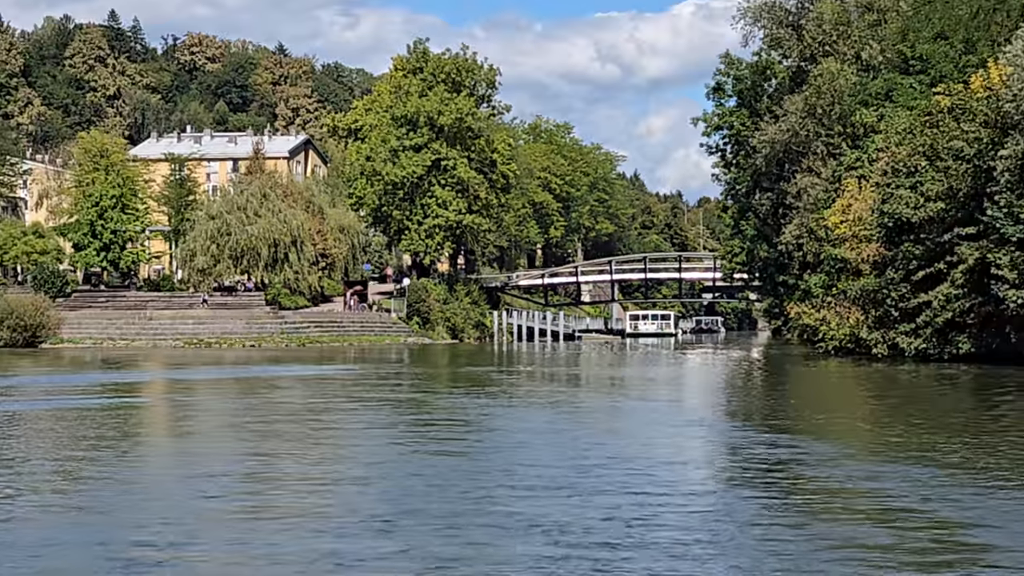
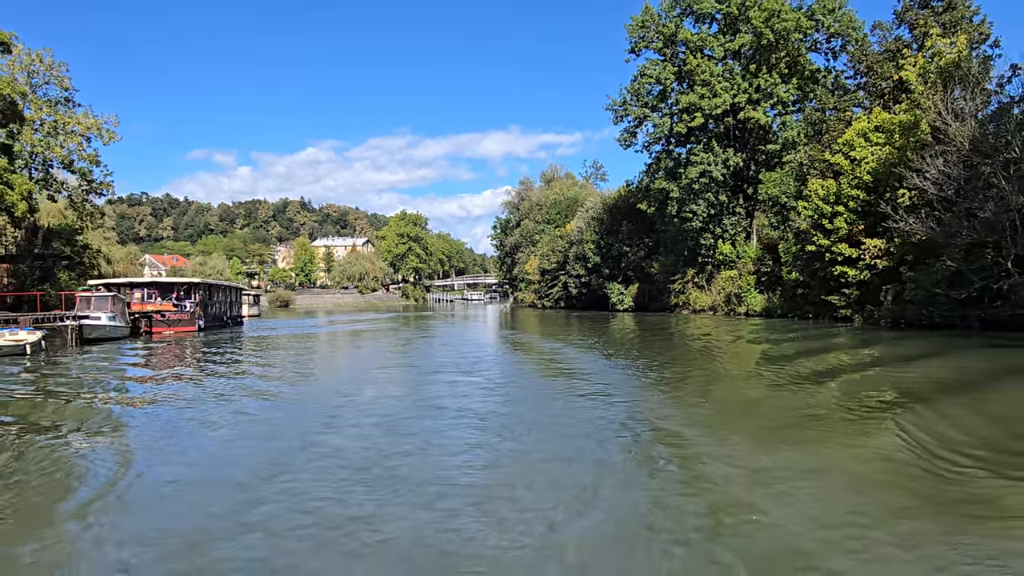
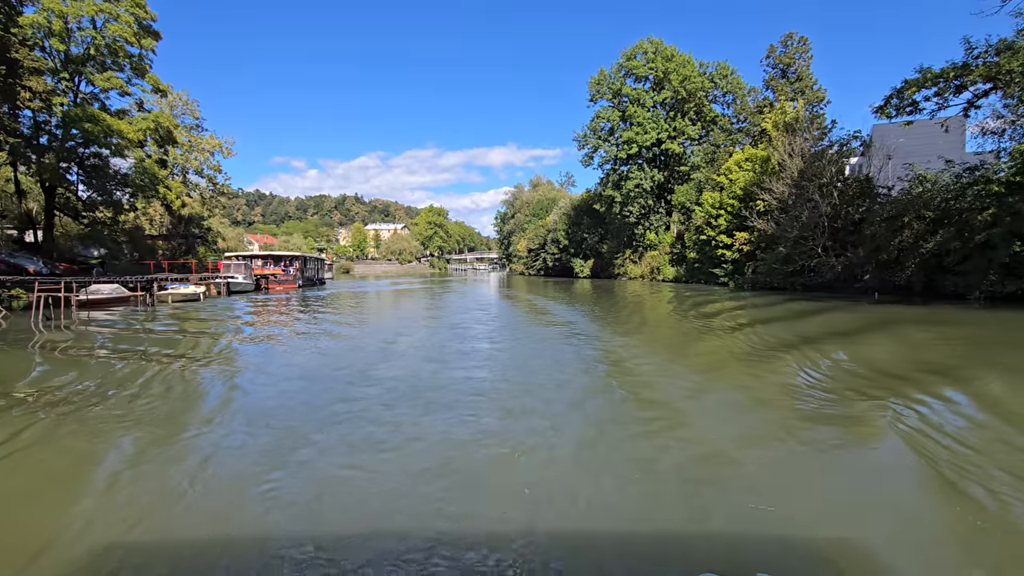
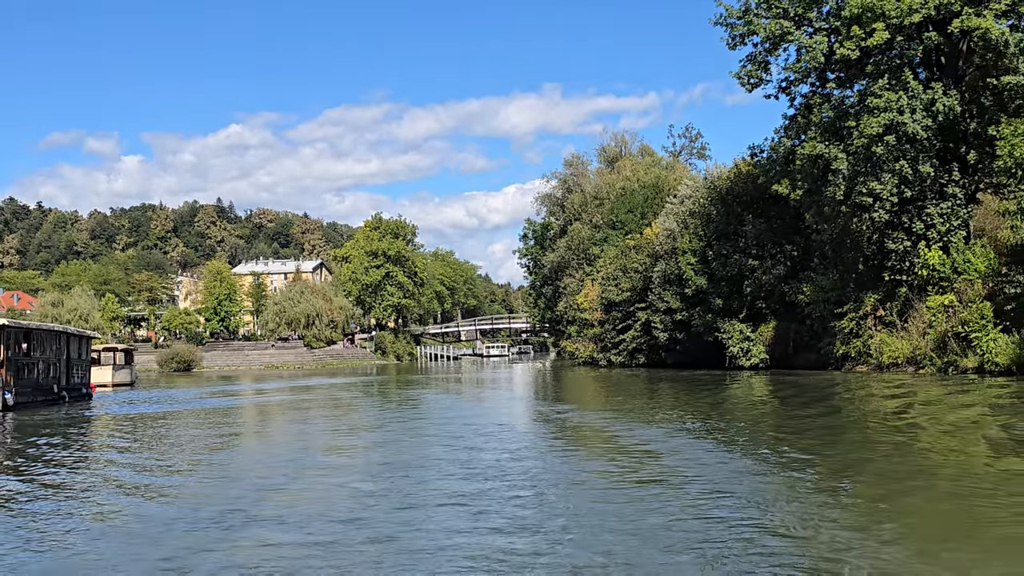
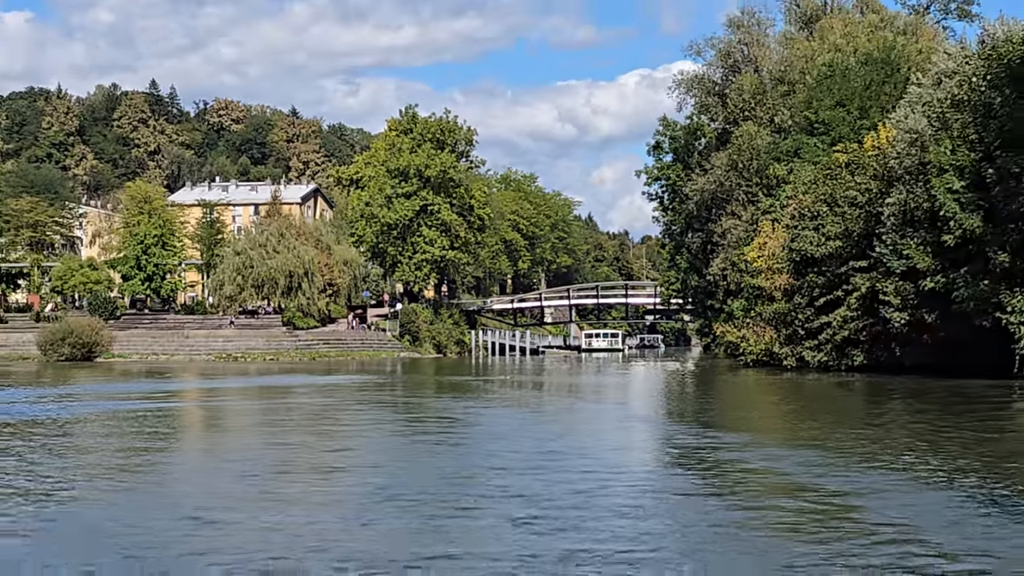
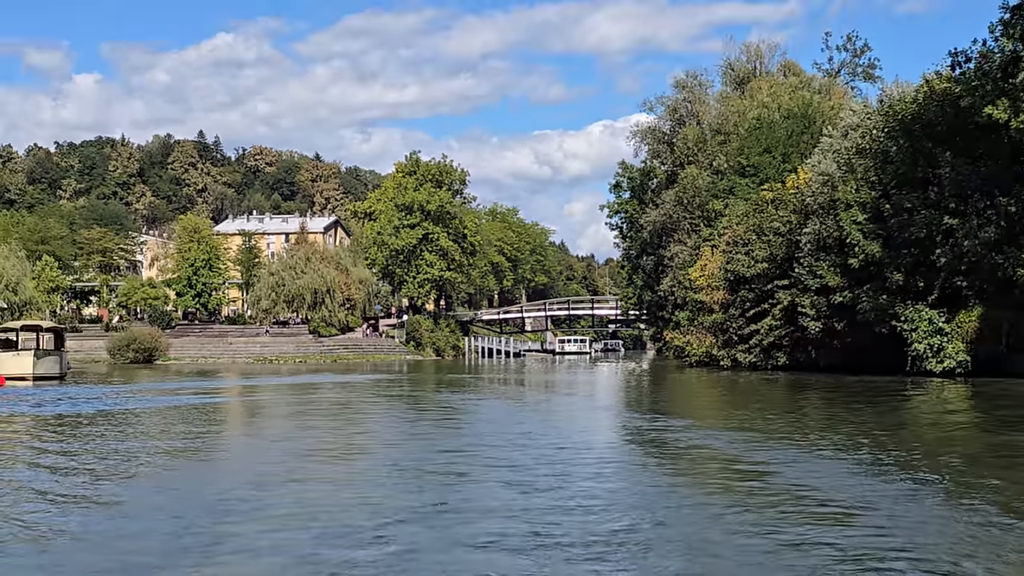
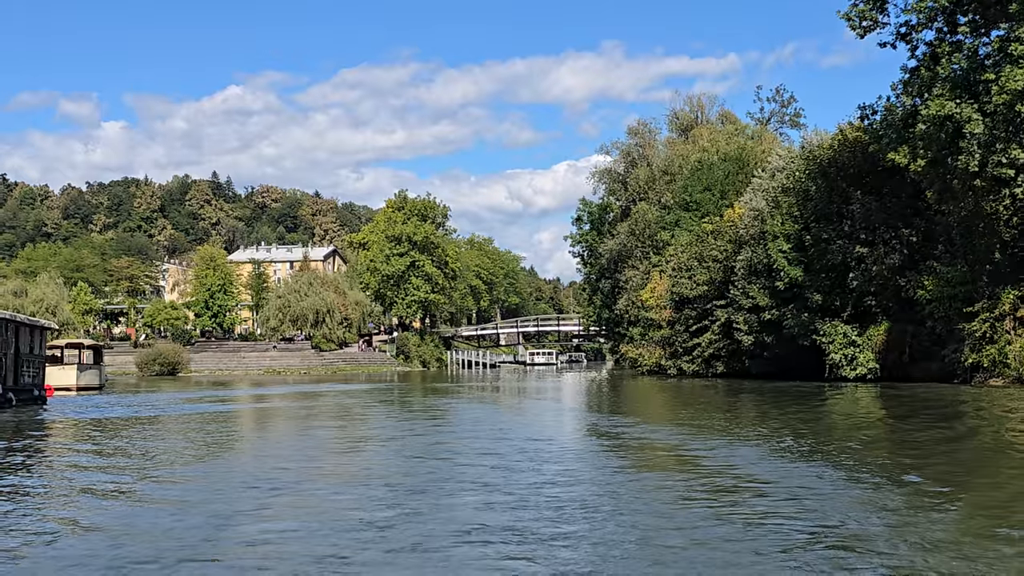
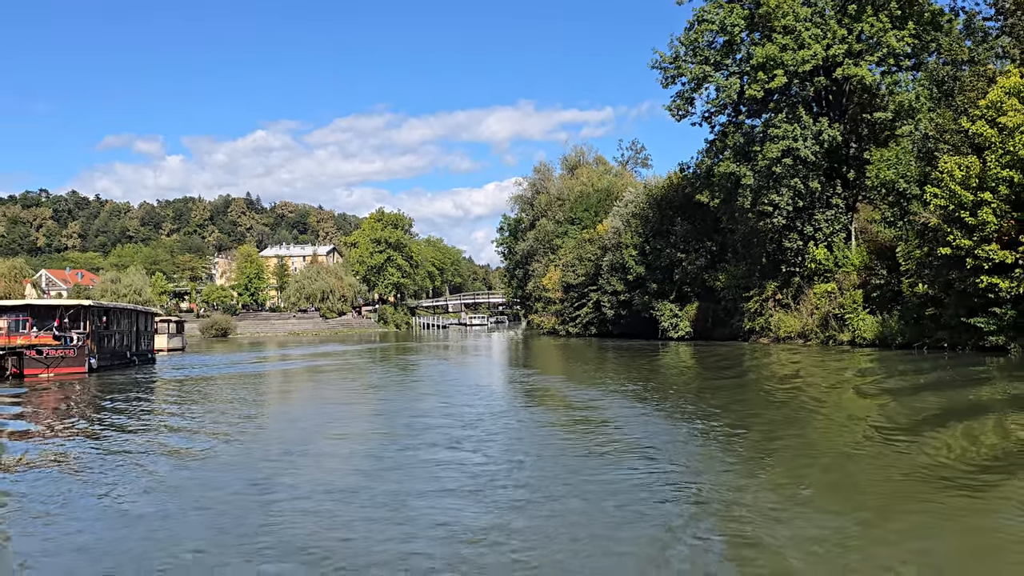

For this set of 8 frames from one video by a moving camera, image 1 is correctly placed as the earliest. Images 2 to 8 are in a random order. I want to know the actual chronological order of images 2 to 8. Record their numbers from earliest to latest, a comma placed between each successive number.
5, 6, 7, 4, 8, 2, 3
